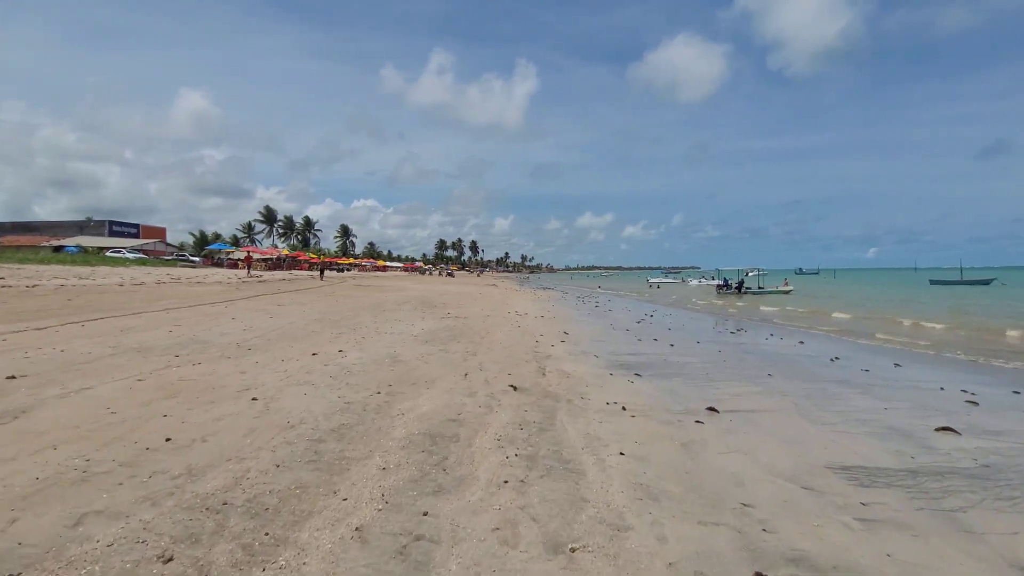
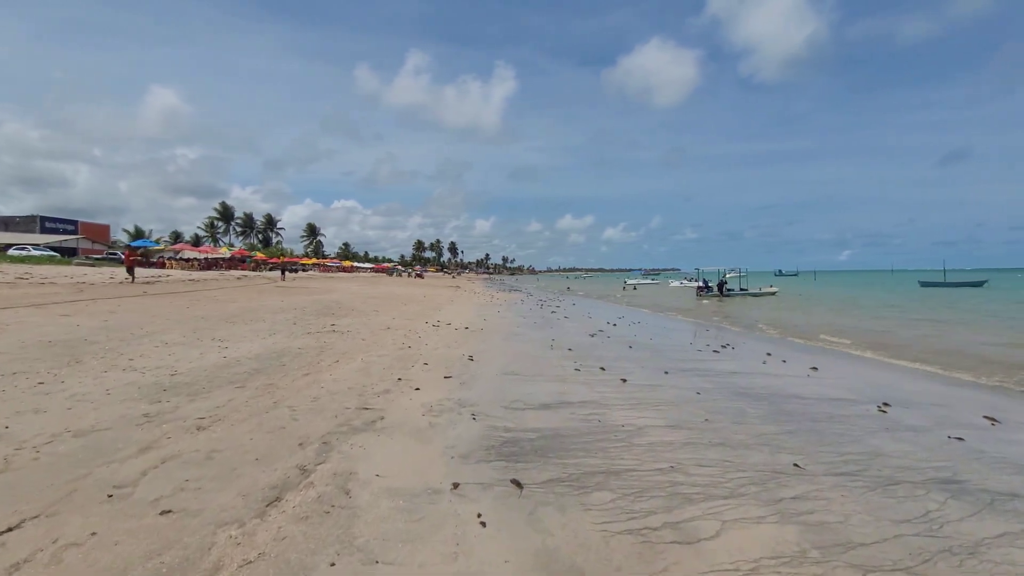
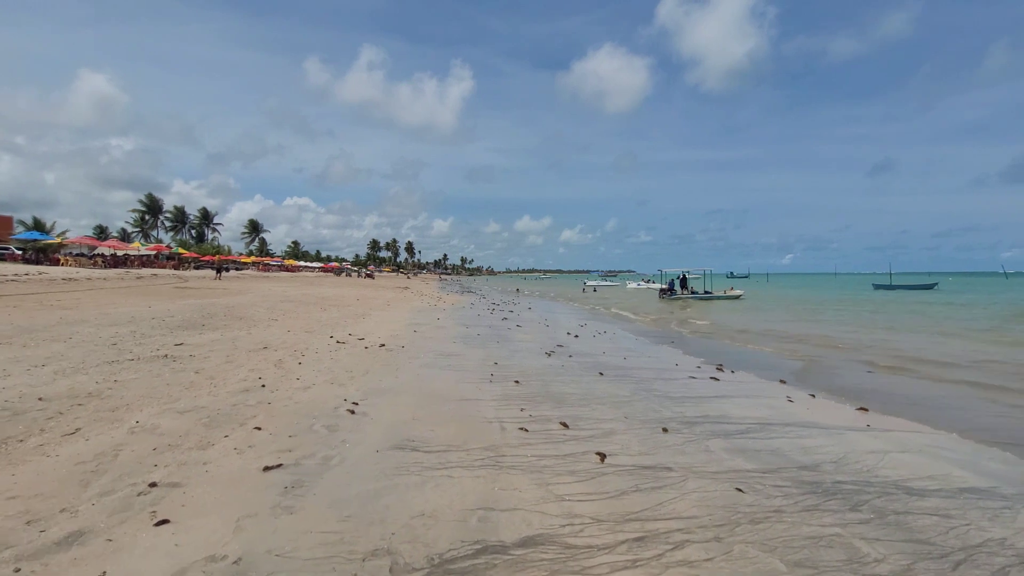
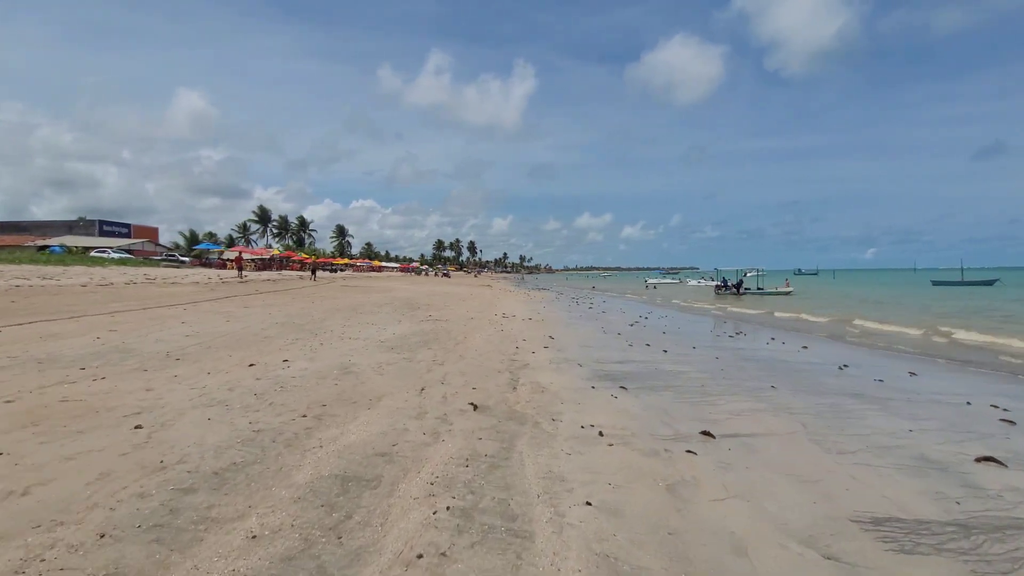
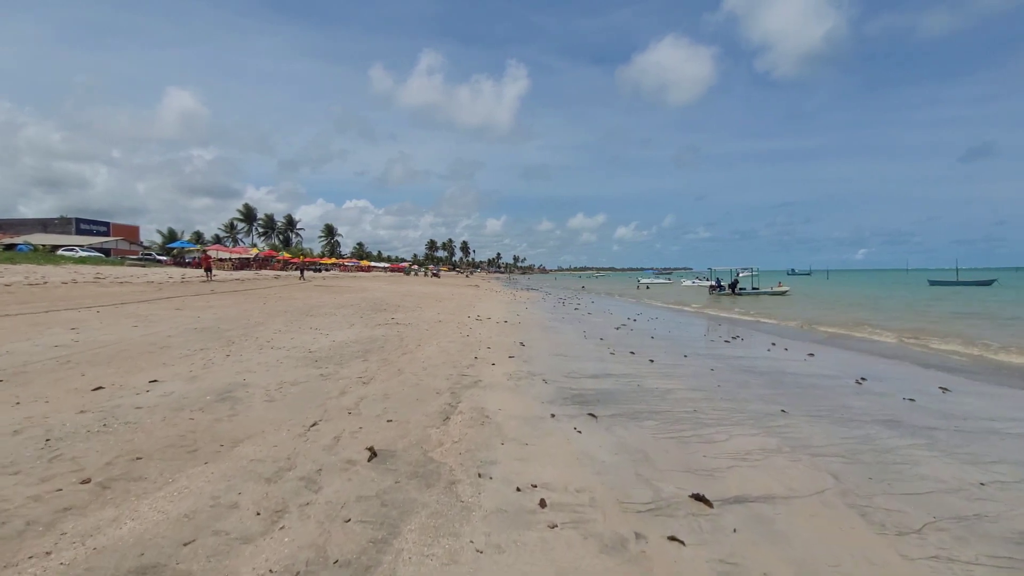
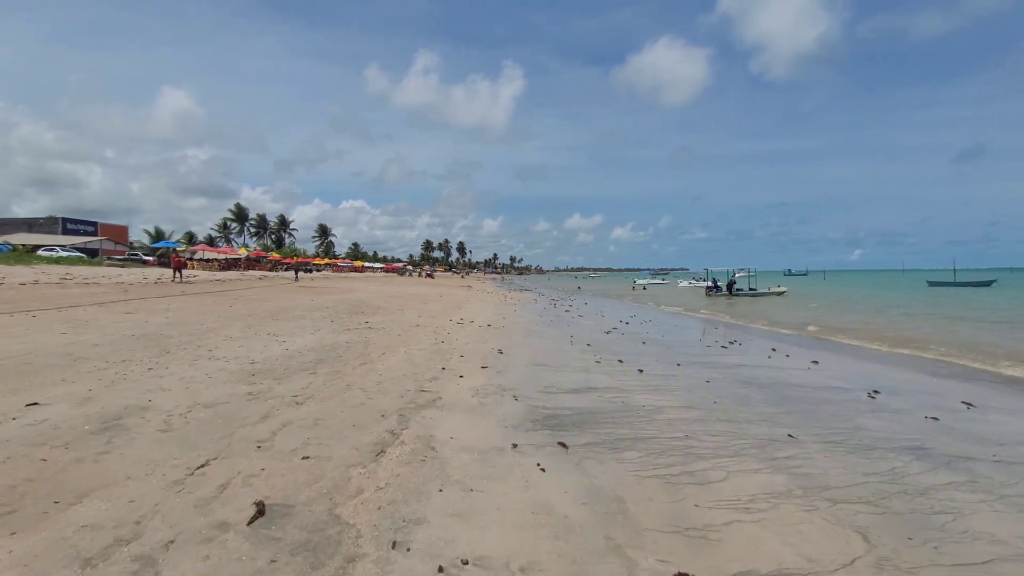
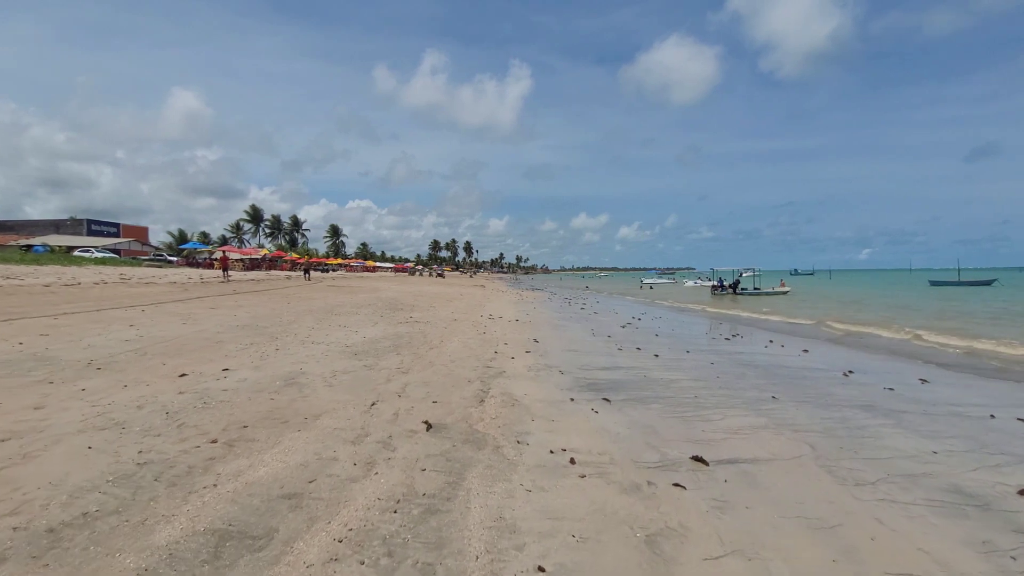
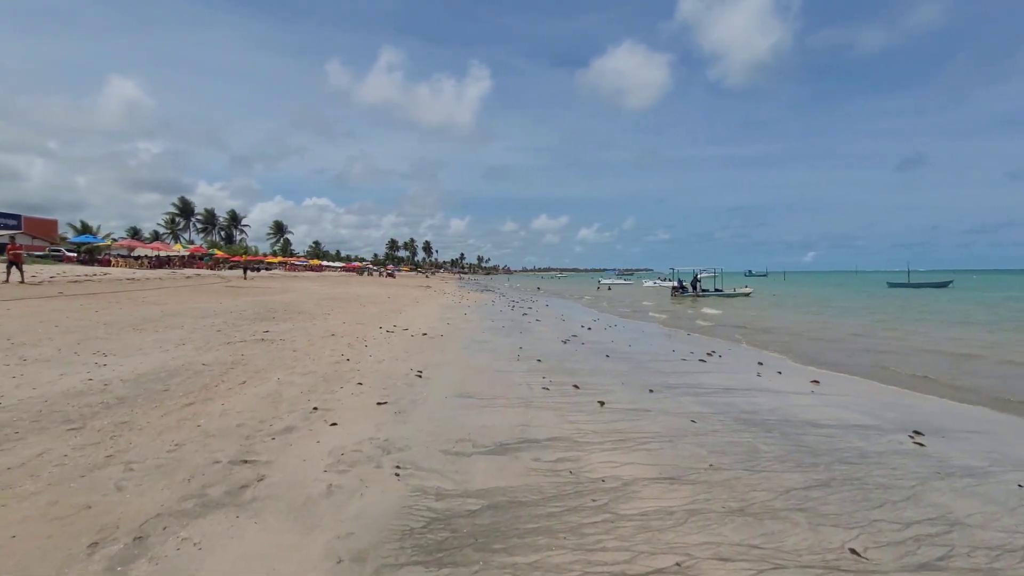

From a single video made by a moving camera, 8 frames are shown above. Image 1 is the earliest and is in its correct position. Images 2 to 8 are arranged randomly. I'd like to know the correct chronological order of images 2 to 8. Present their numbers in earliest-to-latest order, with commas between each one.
4, 7, 5, 6, 2, 8, 3
